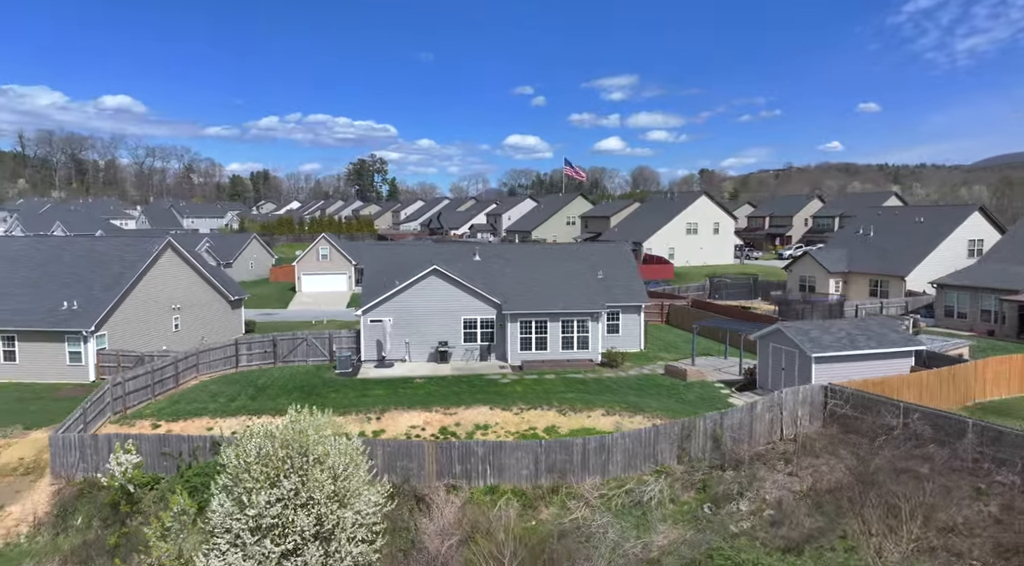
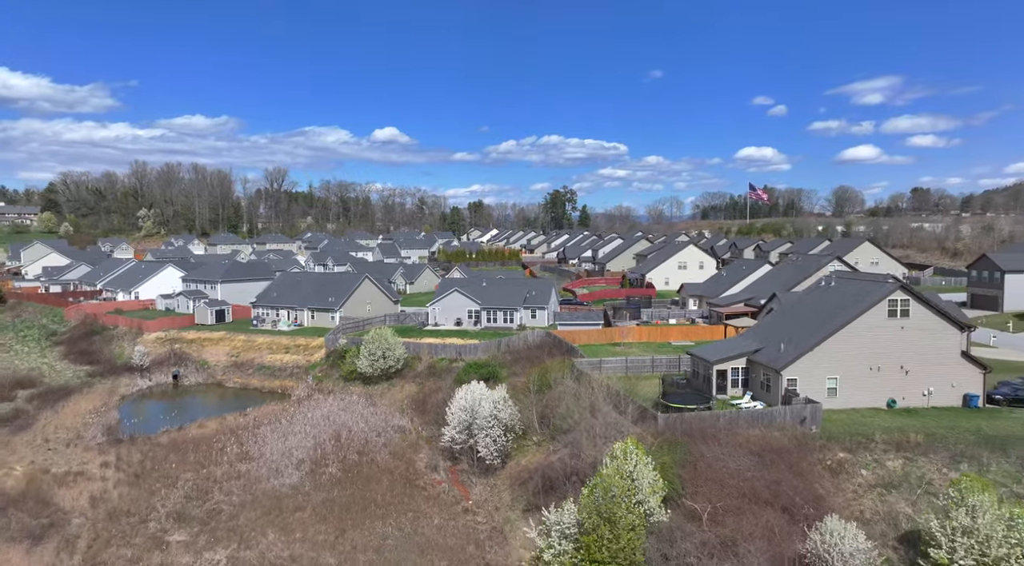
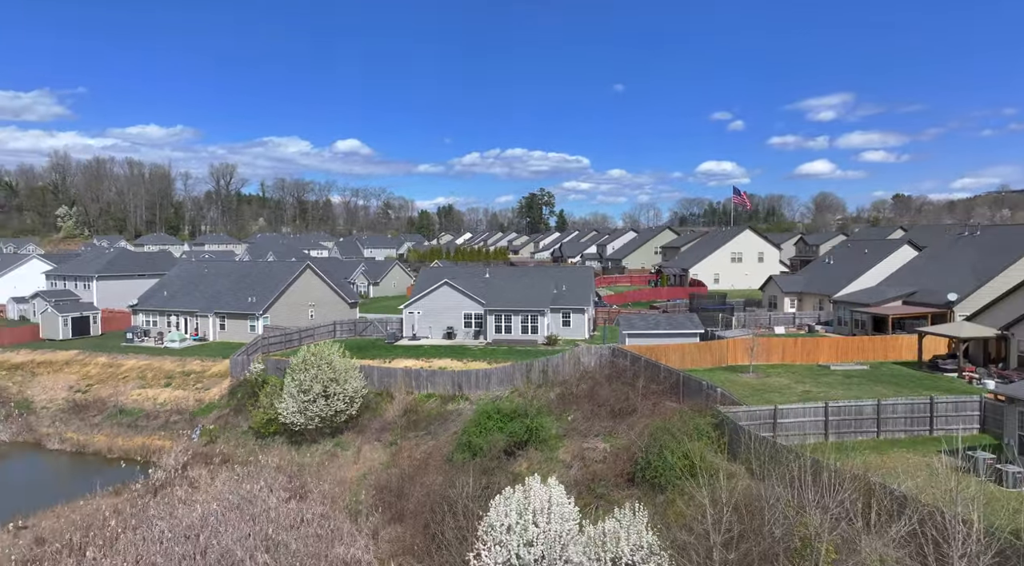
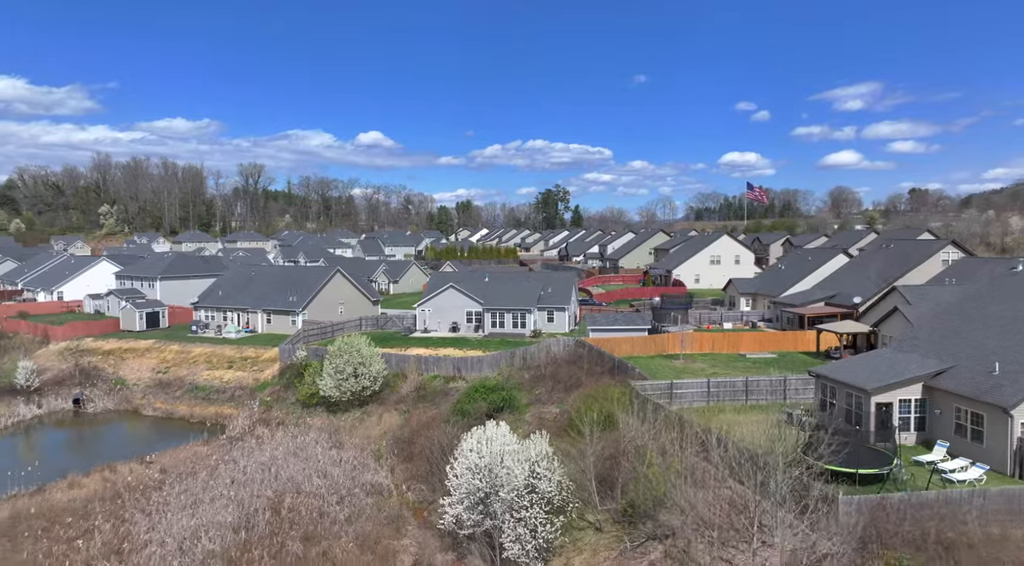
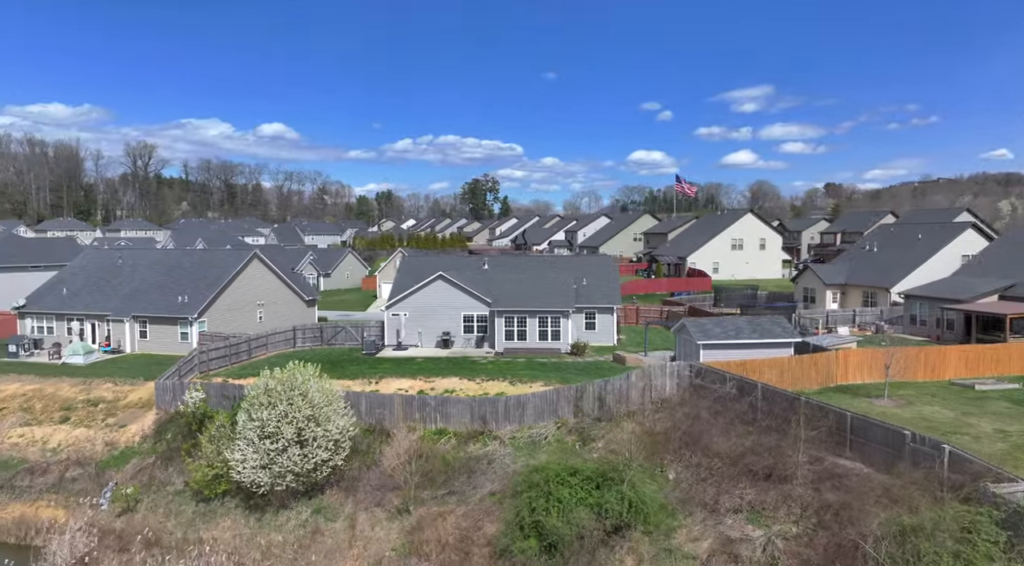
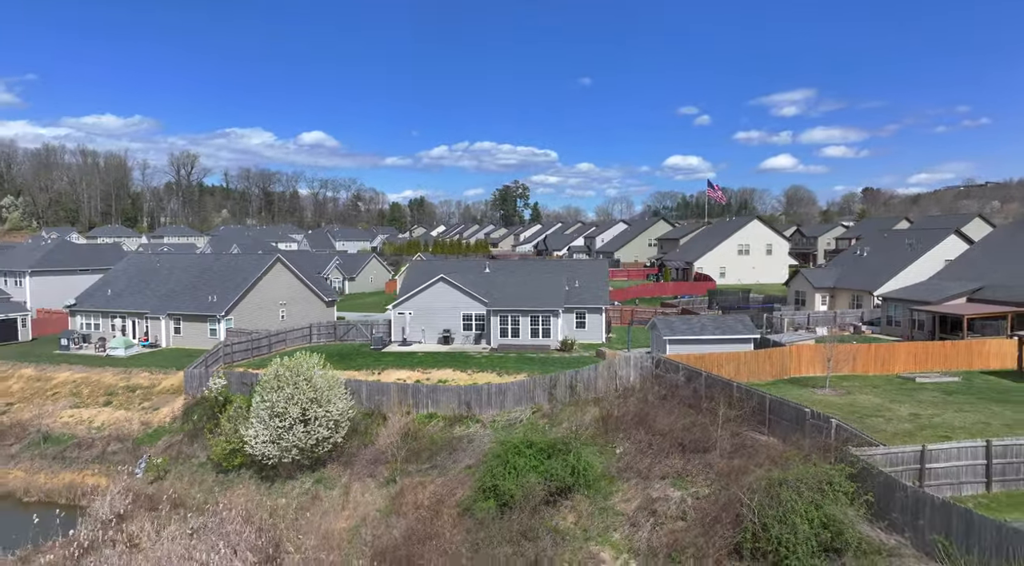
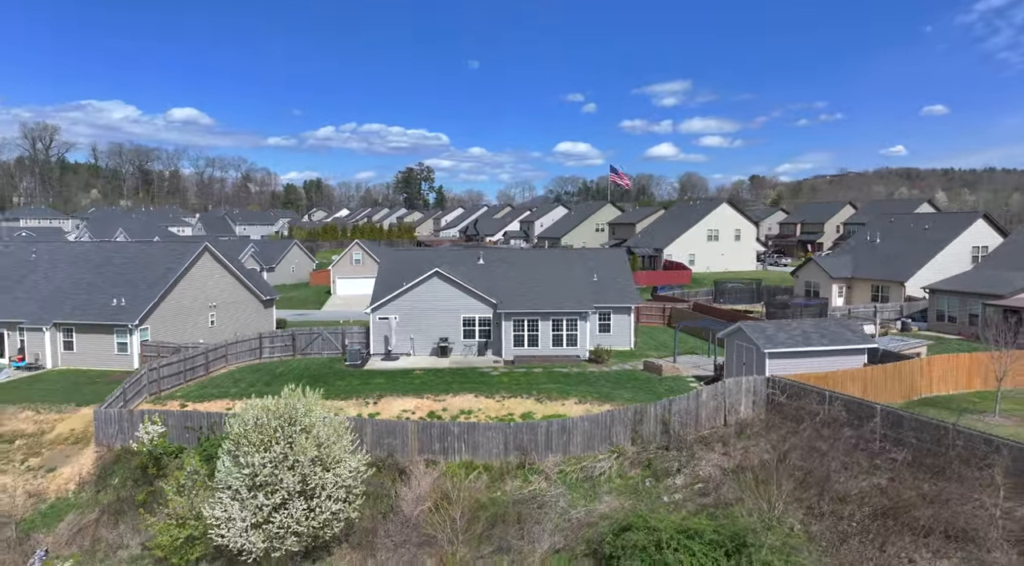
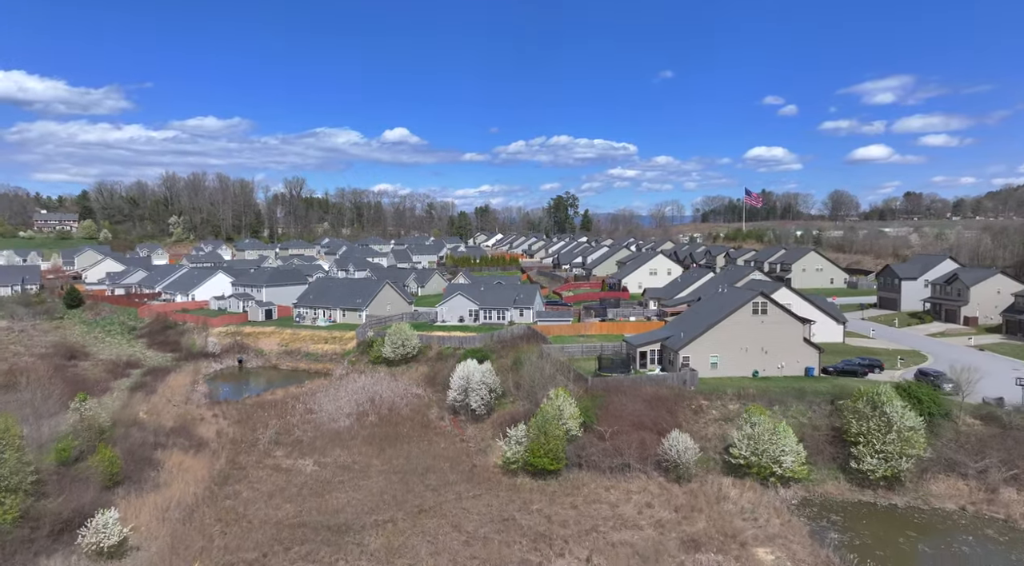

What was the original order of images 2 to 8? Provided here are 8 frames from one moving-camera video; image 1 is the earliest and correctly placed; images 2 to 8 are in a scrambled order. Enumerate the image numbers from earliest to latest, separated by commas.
7, 5, 6, 3, 4, 2, 8
